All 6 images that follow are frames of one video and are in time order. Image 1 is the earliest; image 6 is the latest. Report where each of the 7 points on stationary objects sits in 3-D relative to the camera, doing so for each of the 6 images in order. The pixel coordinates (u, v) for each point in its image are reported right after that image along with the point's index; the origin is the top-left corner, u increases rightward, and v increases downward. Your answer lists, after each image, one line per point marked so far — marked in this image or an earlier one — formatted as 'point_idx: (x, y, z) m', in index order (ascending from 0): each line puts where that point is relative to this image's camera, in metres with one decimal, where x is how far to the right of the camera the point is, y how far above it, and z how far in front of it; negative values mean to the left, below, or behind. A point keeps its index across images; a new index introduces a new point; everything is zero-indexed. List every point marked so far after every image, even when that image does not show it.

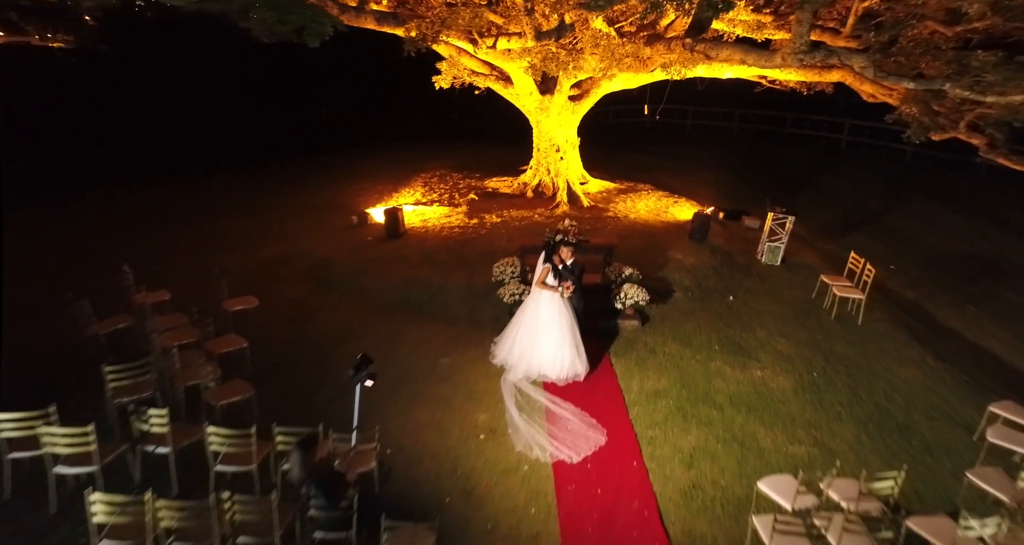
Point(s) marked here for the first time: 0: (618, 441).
0: (+1.2, -1.9, +5.4) m
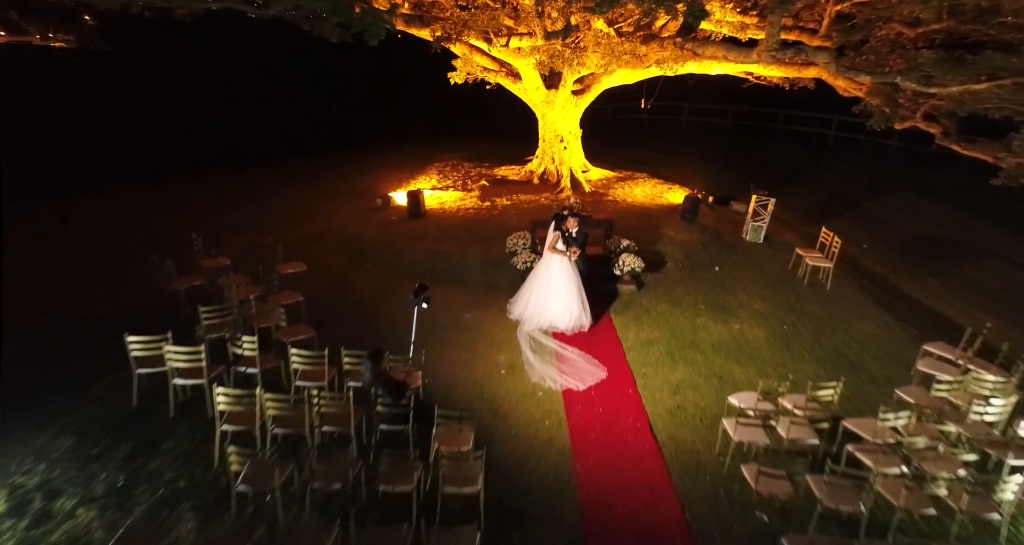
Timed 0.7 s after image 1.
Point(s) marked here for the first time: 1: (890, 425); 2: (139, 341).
0: (+1.4, -1.4, +6.5) m
1: (+3.8, -1.5, +4.8) m
2: (-4.1, -0.8, +5.3) m
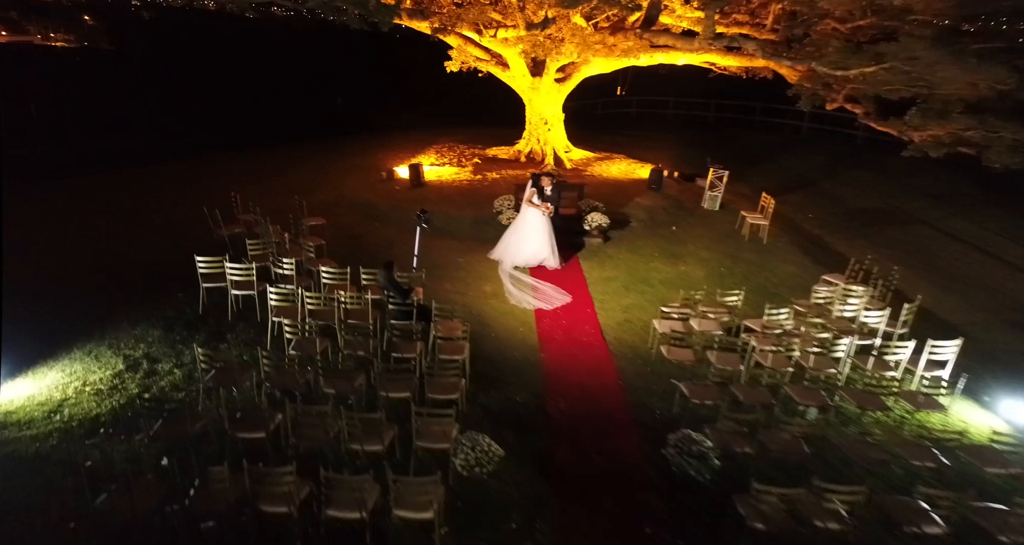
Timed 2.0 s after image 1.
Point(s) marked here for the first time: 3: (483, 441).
0: (+1.1, -0.5, +8.1) m
1: (+3.5, -0.6, +6.4) m
2: (-4.4, +0.2, +6.9) m
3: (-0.3, -1.8, +5.0) m
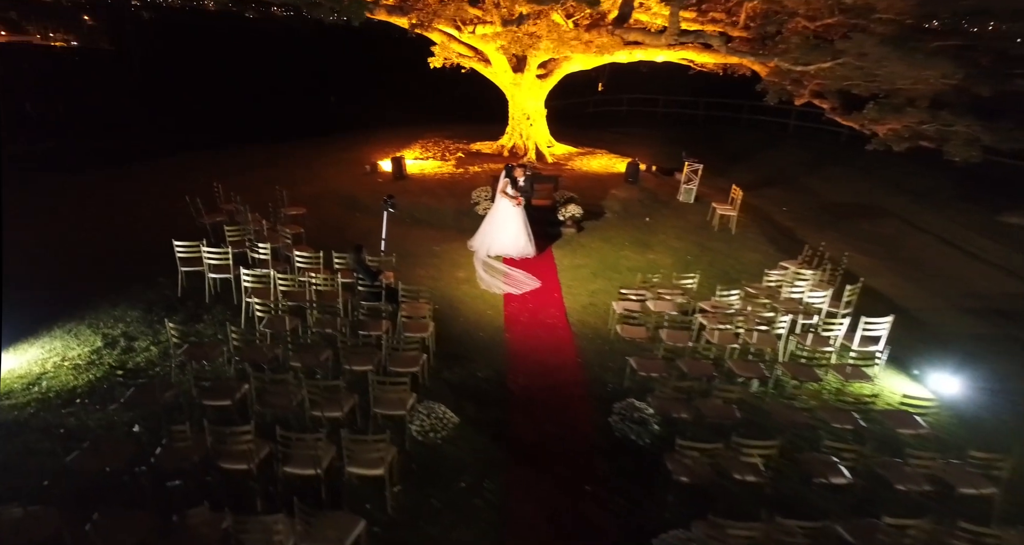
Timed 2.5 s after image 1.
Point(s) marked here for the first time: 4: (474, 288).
0: (+0.6, -0.2, +8.4) m
1: (+3.0, -0.4, +6.7) m
2: (-4.9, +0.4, +7.2) m
3: (-0.8, -1.5, +5.3) m
4: (-0.7, -0.3, +8.2) m
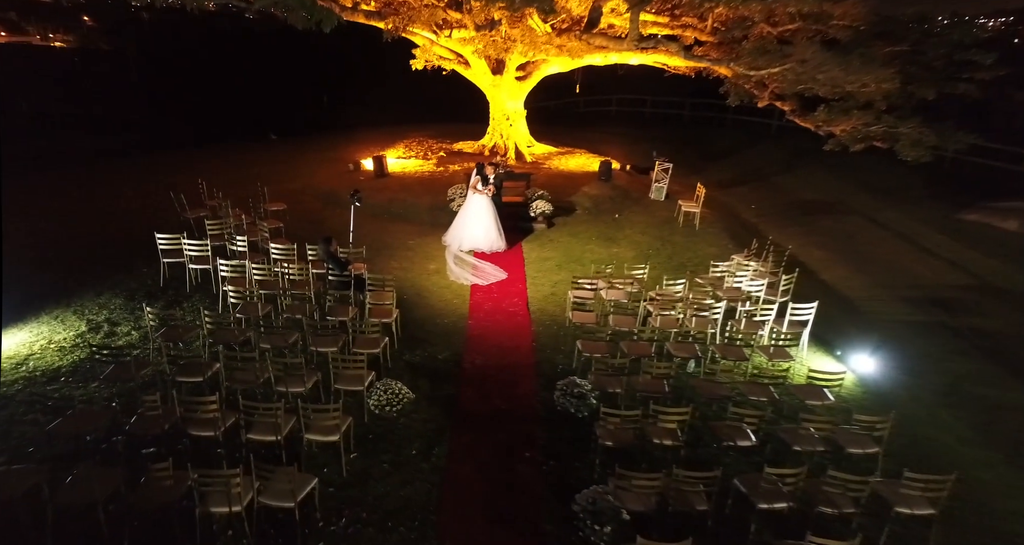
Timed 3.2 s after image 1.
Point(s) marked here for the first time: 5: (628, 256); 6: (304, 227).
0: (0.0, -0.1, +8.8) m
1: (+2.4, -0.2, +7.2) m
2: (-5.5, +0.5, +7.6) m
3: (-1.4, -1.4, +5.7) m
4: (-1.3, -0.1, +8.6) m
5: (+2.3, +0.3, +9.6) m
6: (-4.4, +0.9, +10.0) m
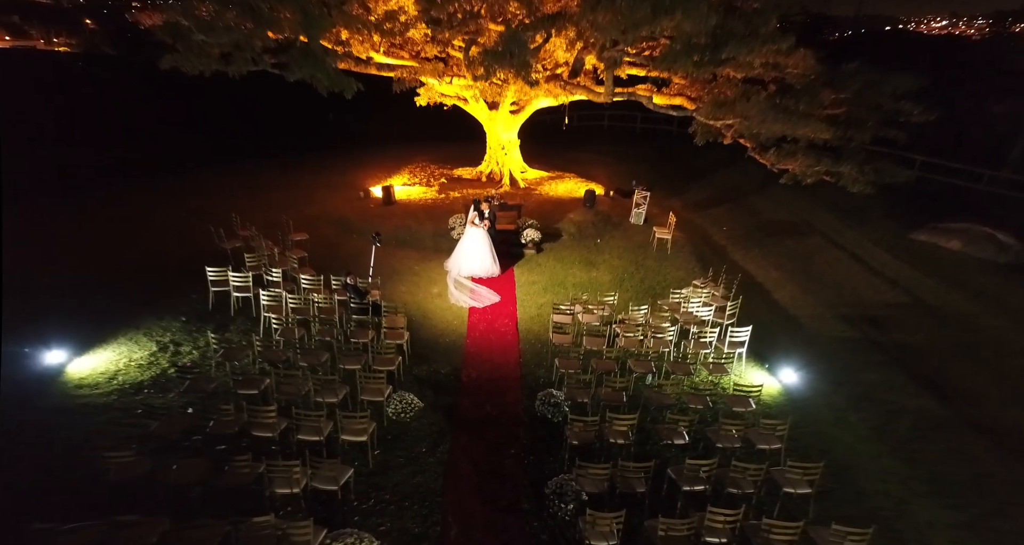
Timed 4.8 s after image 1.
0: (-0.1, -0.6, +10.3) m
1: (+2.3, -0.7, +8.6) m
2: (-5.7, 0.0, +9.0) m
3: (-1.5, -1.9, +7.1) m
4: (-1.4, -0.6, +10.0) m
5: (+2.2, -0.2, +11.1) m
6: (-4.5, +0.4, +11.5) m
